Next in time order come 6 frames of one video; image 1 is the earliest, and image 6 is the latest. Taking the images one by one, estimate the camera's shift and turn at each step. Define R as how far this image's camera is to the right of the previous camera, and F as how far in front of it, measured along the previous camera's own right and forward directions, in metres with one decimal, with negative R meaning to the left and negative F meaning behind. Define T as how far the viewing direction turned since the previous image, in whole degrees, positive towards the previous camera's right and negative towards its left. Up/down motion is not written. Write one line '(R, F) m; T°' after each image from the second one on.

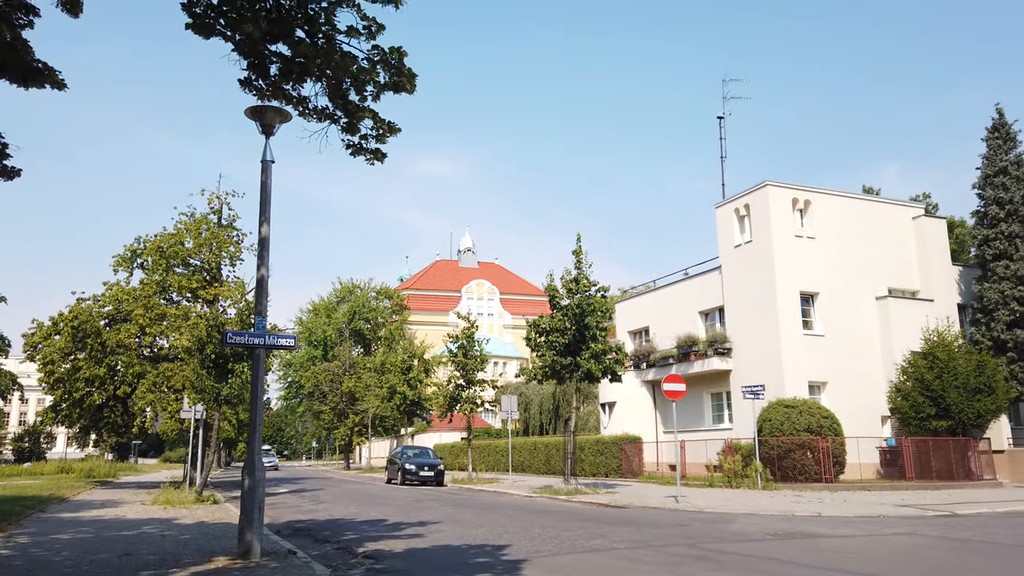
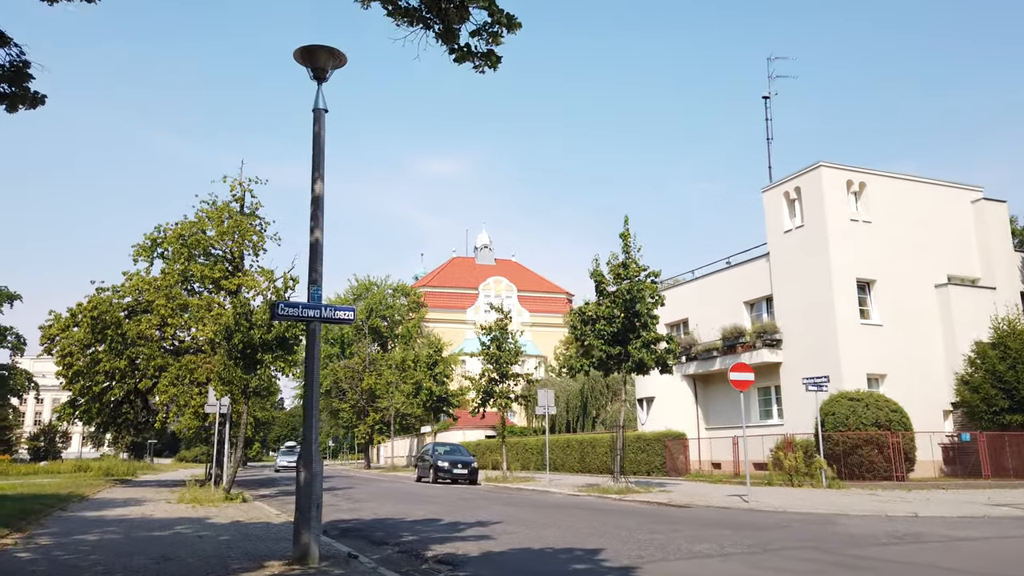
(-0.9, +1.3) m; -1°
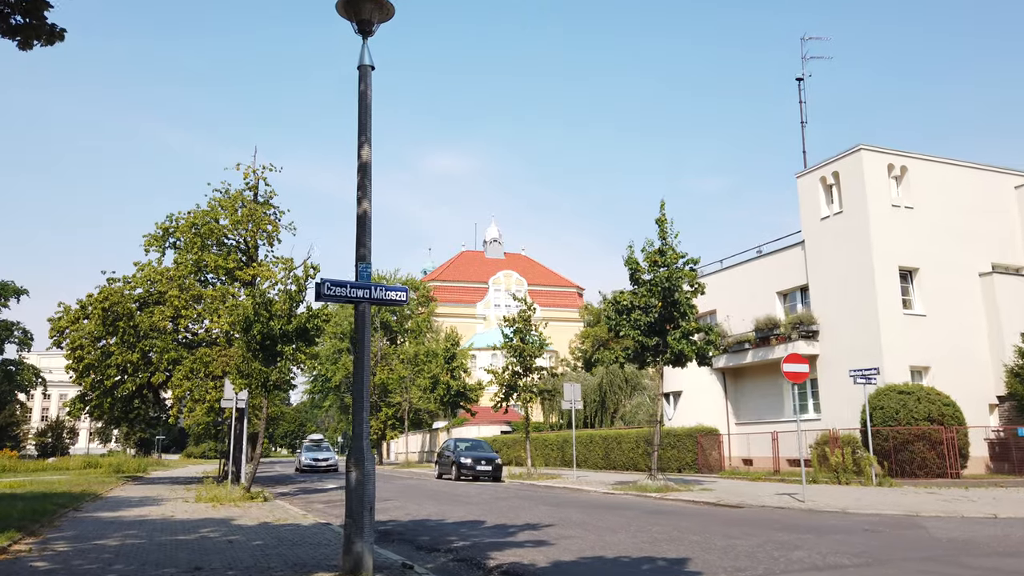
(-0.7, +1.0) m; 0°
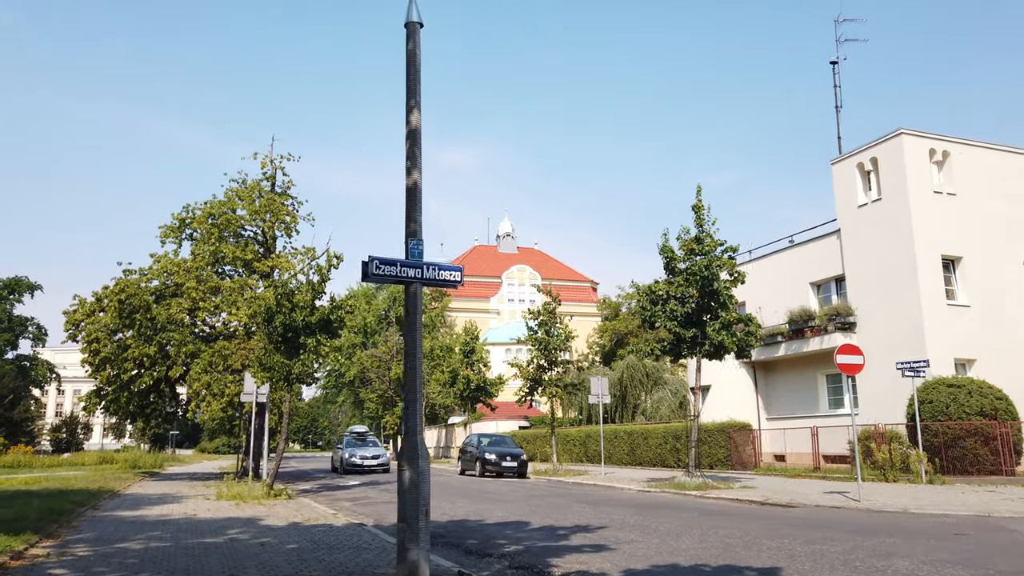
(-0.5, +0.8) m; -1°
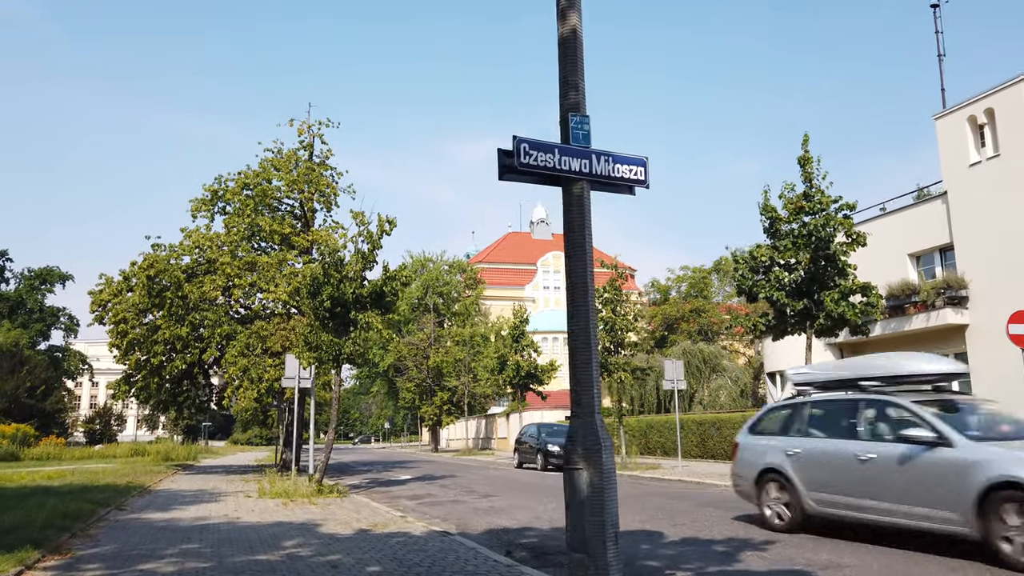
(-1.1, +2.4) m; -2°
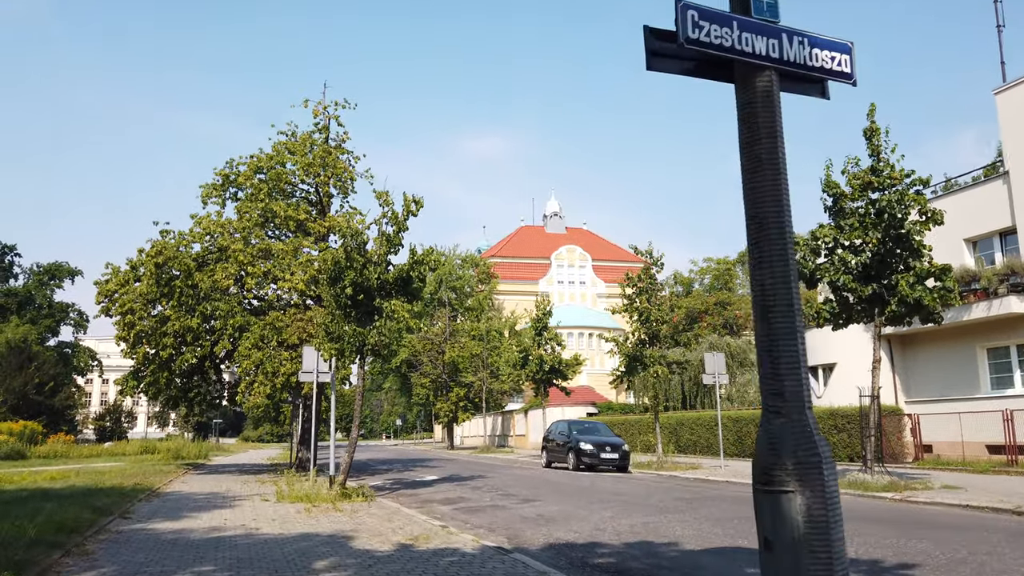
(-0.6, +1.4) m; -1°
